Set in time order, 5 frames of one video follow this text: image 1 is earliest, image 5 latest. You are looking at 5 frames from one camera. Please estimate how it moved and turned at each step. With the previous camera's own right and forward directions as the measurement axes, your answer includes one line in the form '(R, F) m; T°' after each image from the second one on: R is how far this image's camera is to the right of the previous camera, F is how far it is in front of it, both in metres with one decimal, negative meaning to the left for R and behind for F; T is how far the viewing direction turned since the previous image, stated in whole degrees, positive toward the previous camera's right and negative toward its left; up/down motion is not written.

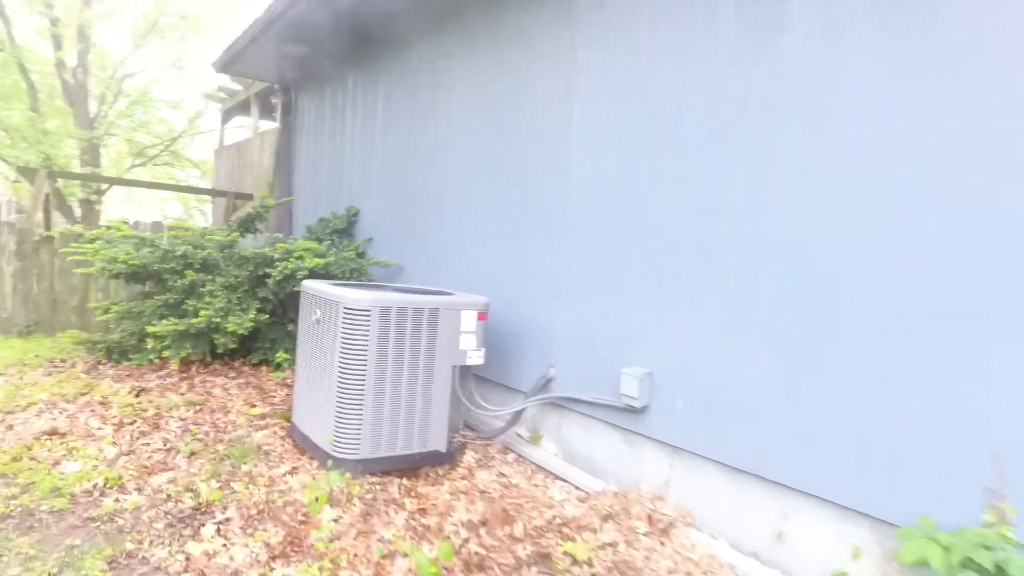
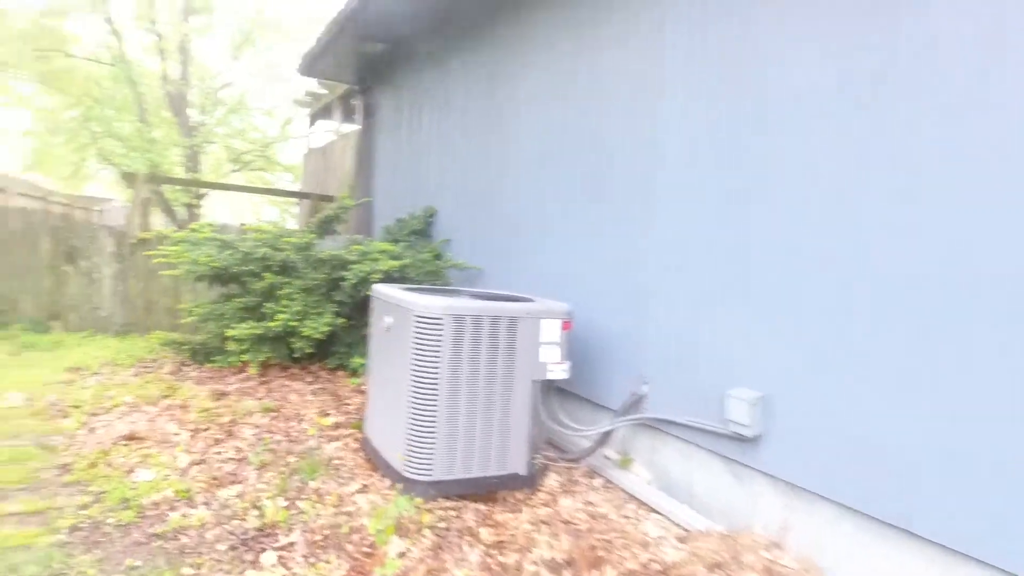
(0.0, +0.3) m; -7°
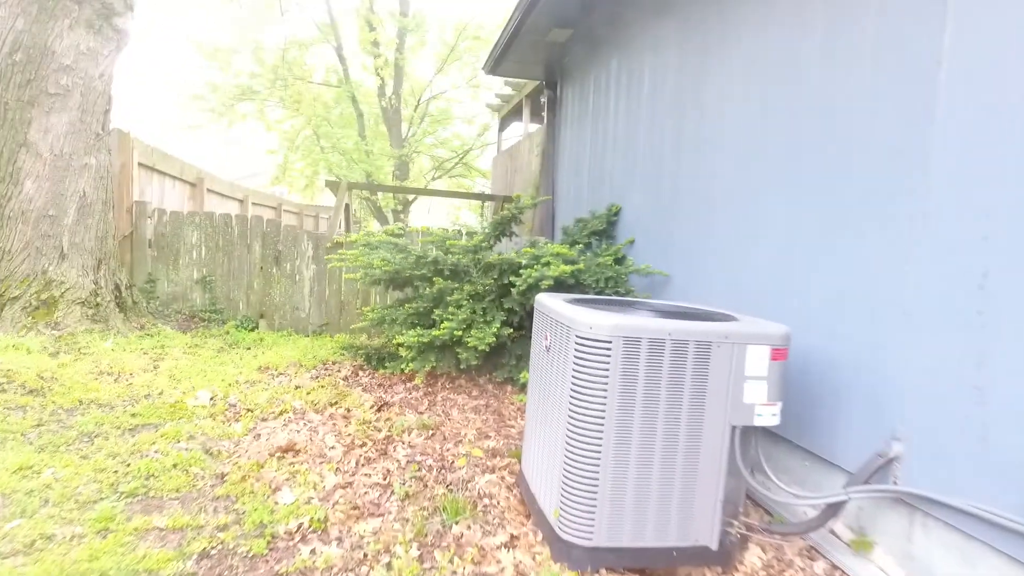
(0.0, +0.5) m; -18°
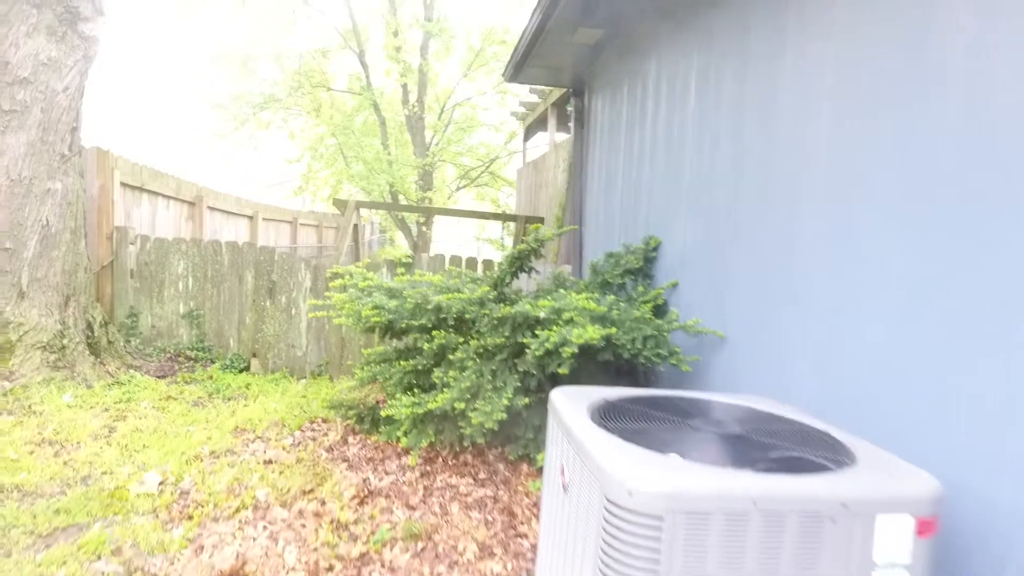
(+0.1, +0.7) m; -3°
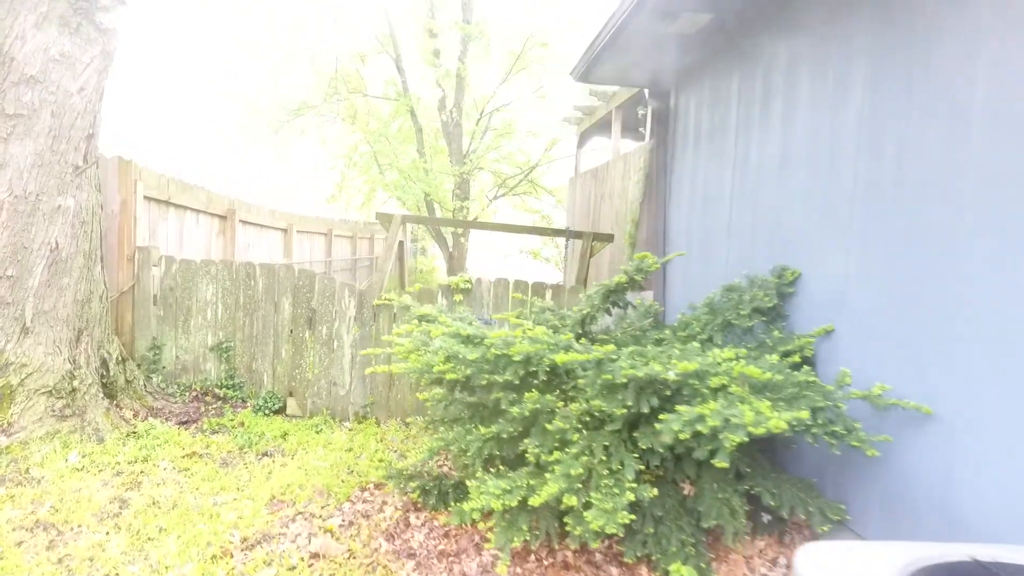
(-0.4, +0.7) m; -2°
